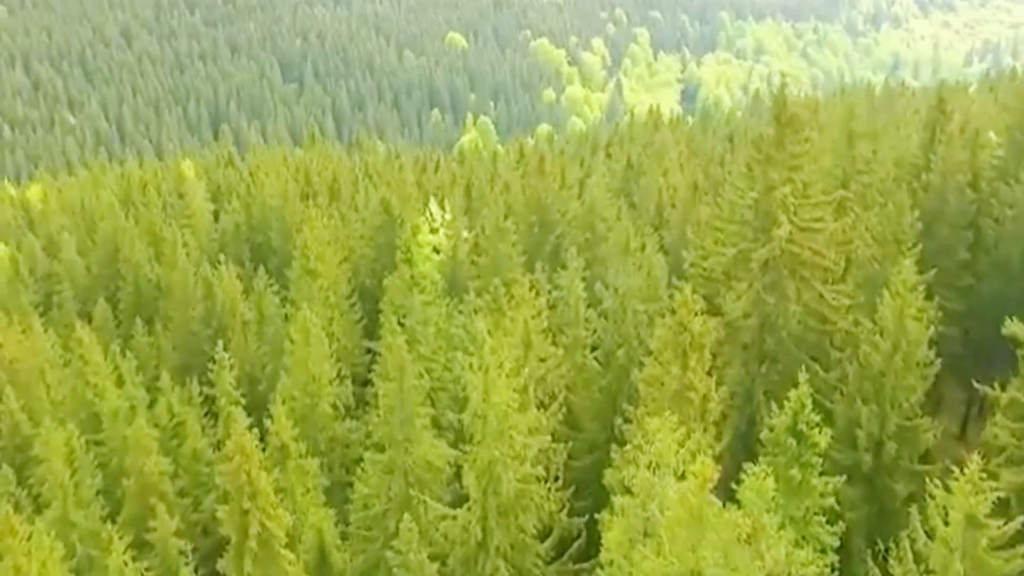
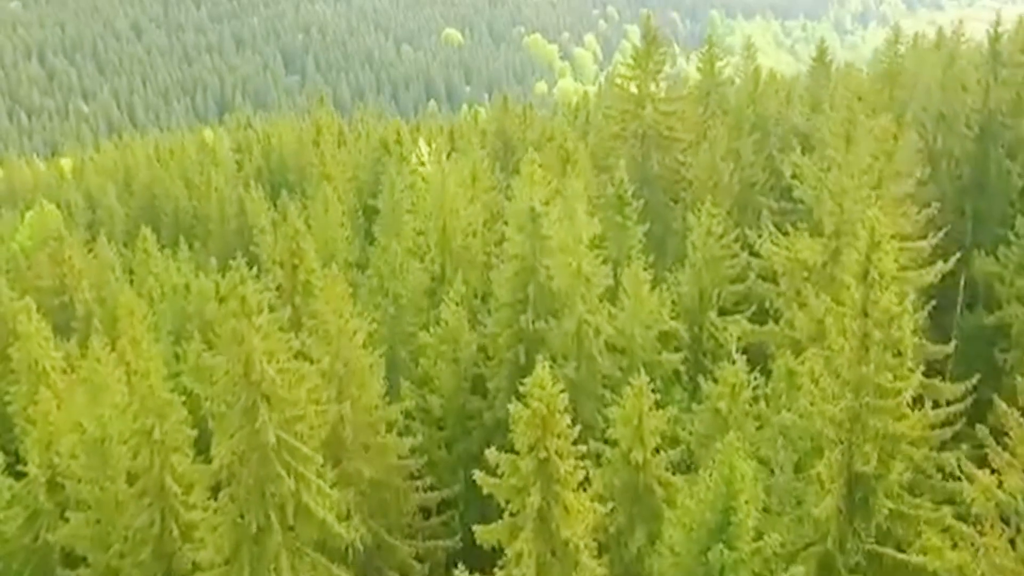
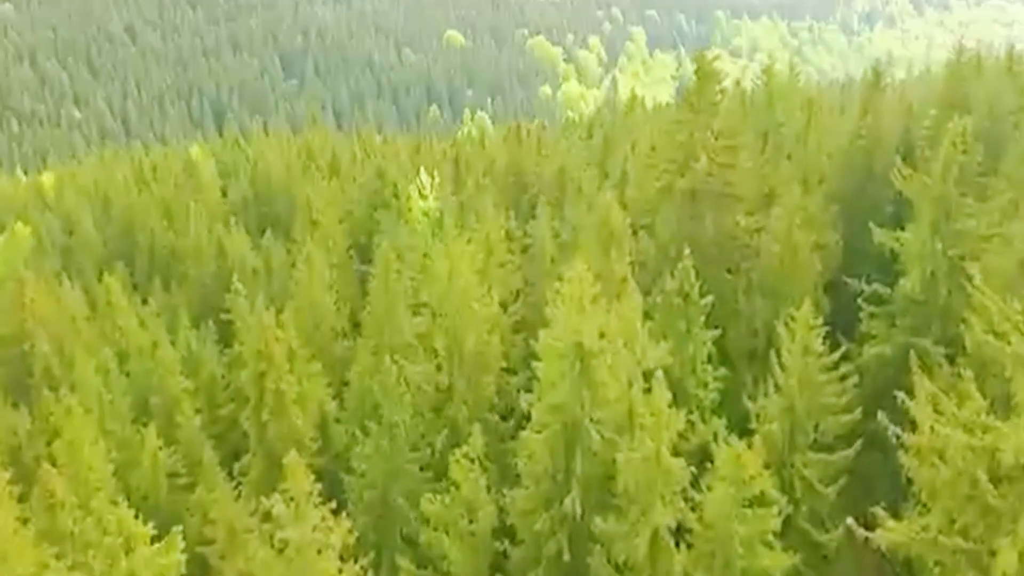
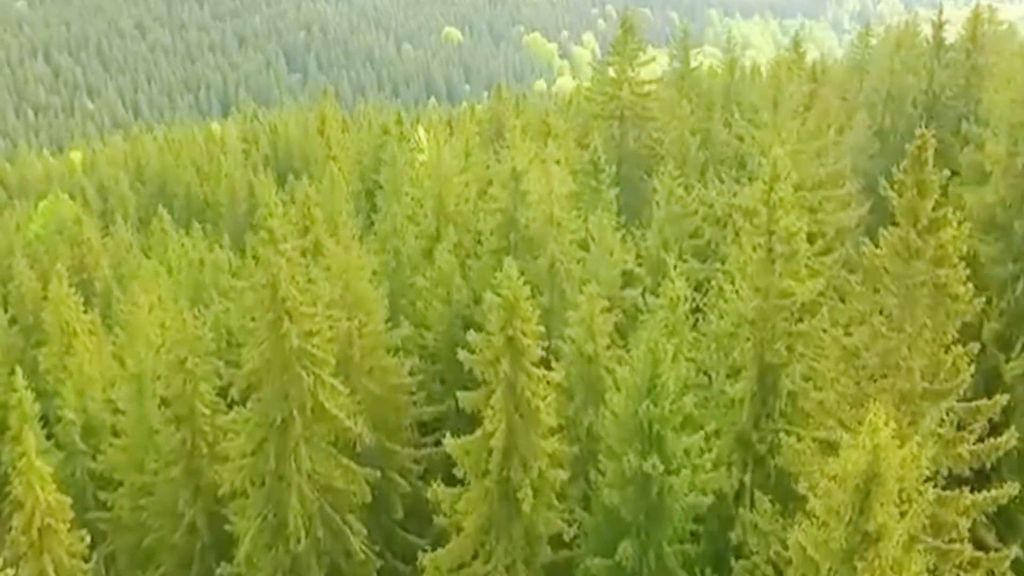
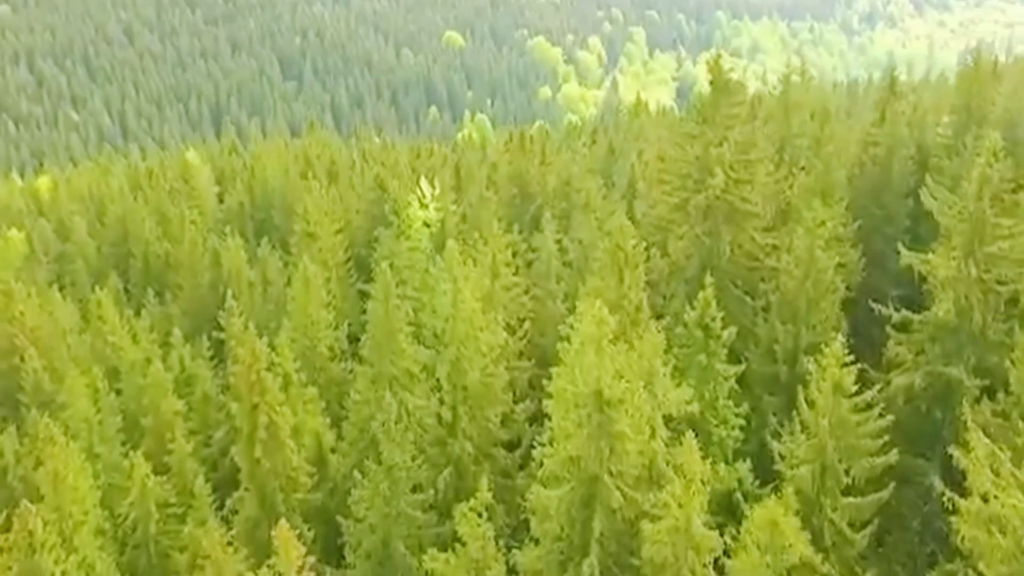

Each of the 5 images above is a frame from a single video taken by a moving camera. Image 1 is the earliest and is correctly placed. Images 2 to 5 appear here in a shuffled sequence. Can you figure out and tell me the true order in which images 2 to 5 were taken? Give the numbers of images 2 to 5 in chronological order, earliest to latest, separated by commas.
5, 3, 2, 4
